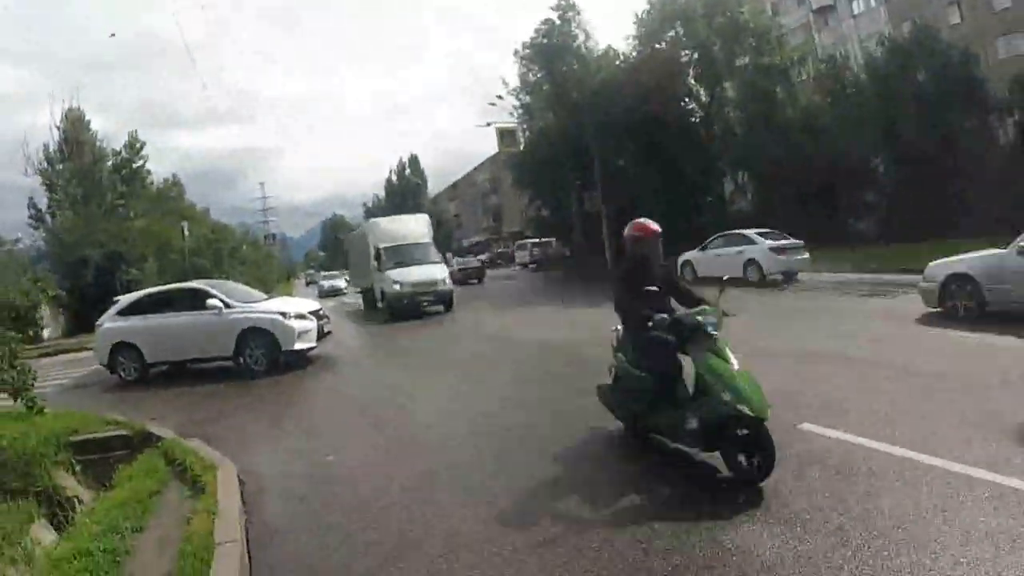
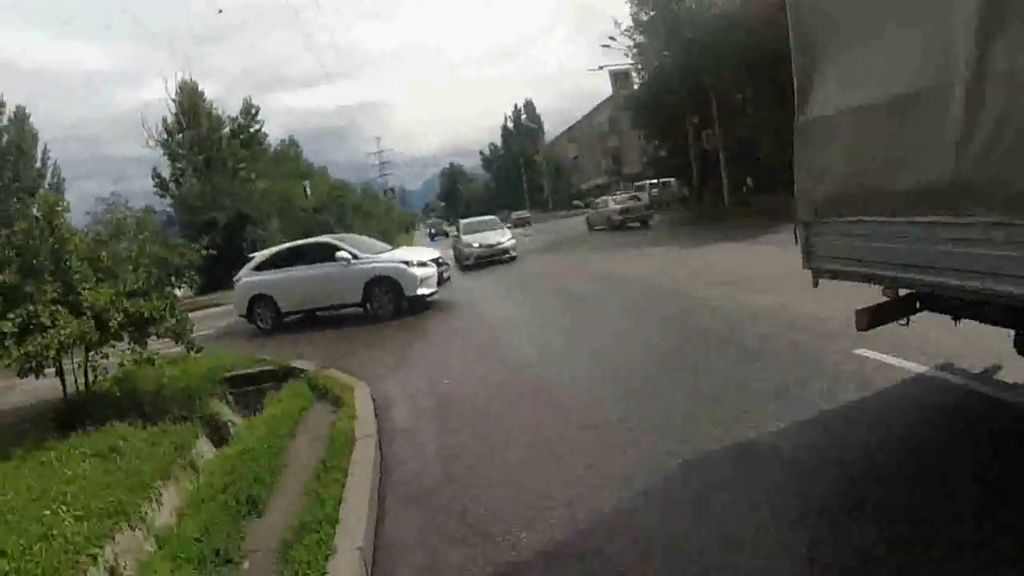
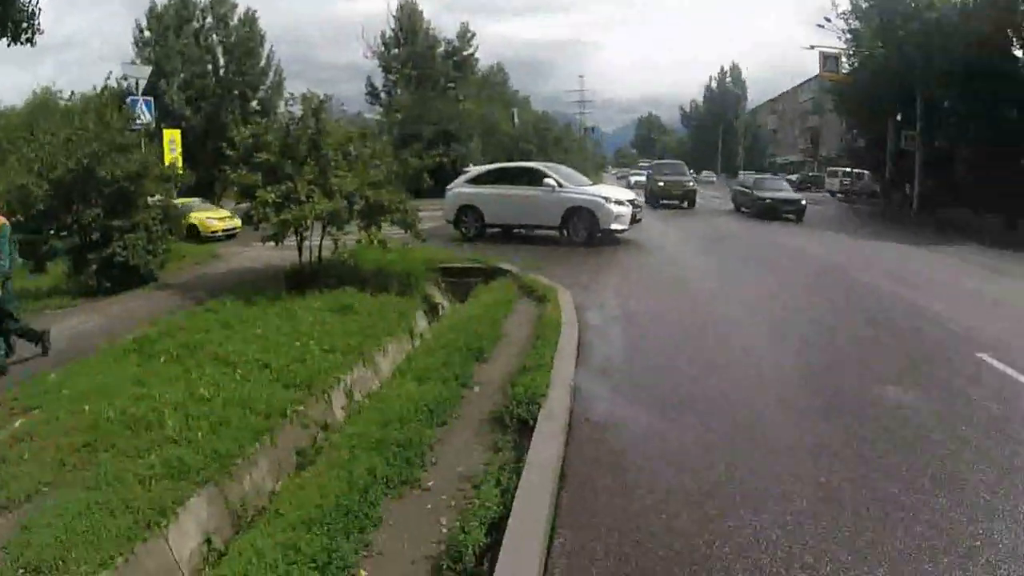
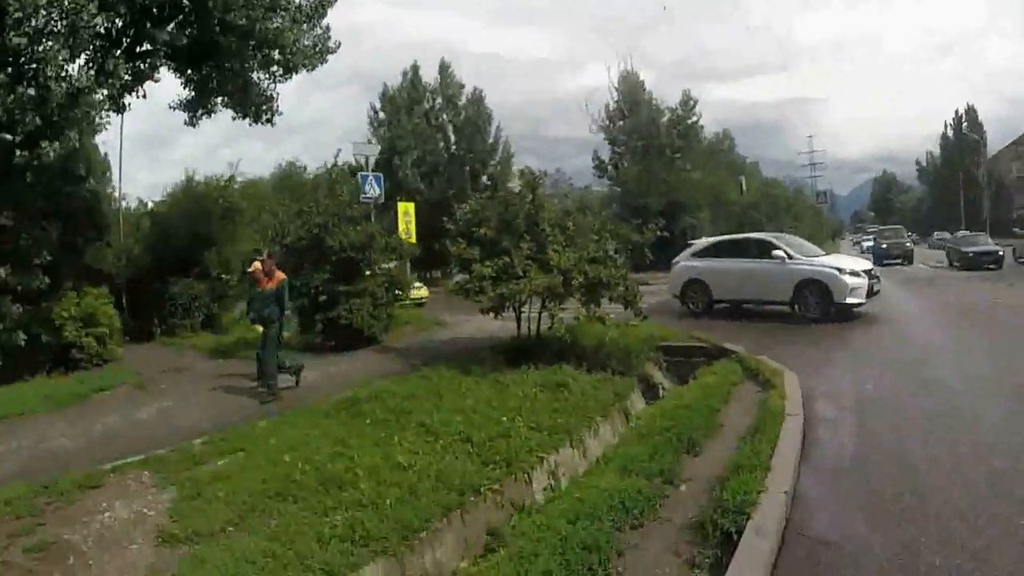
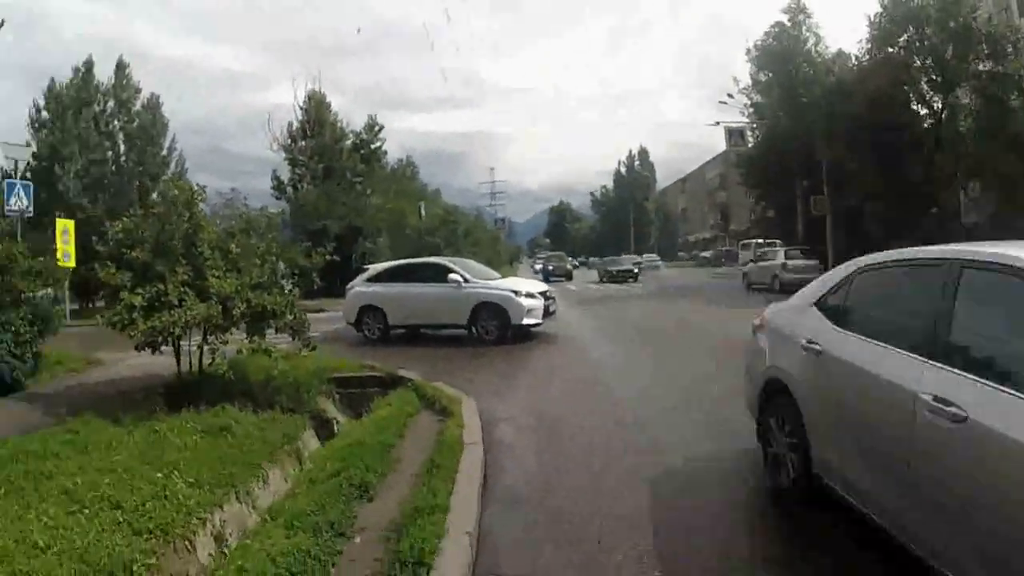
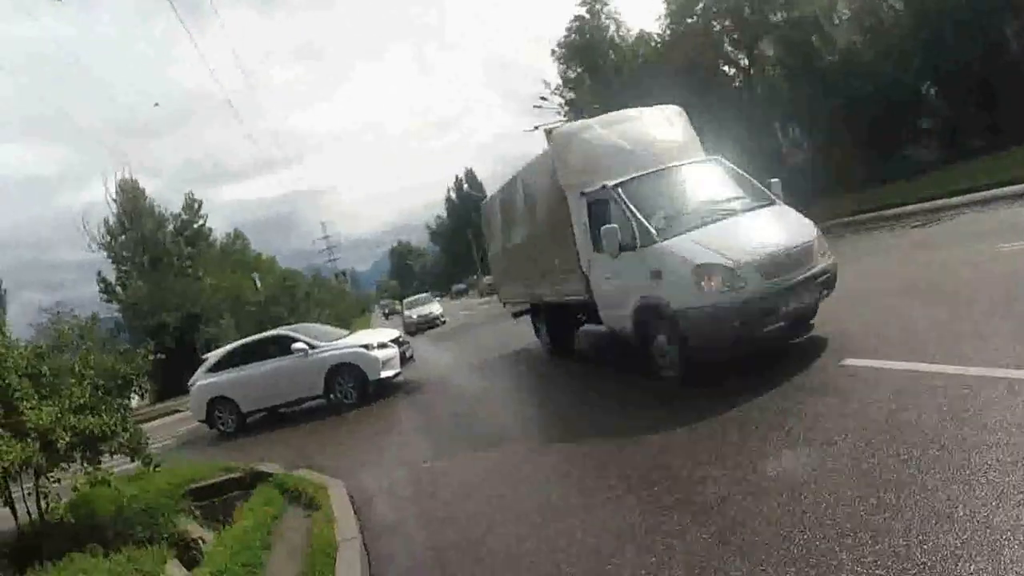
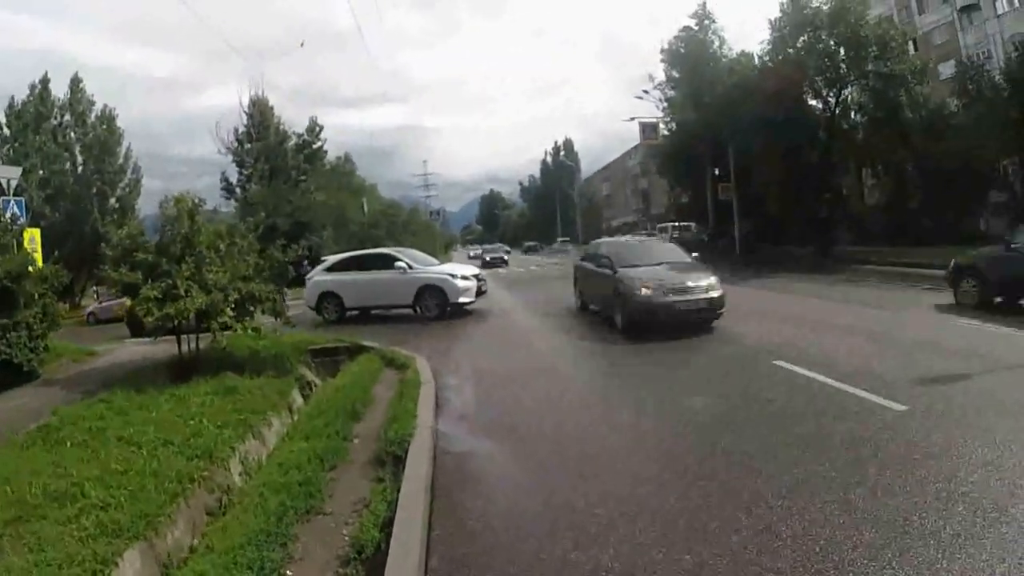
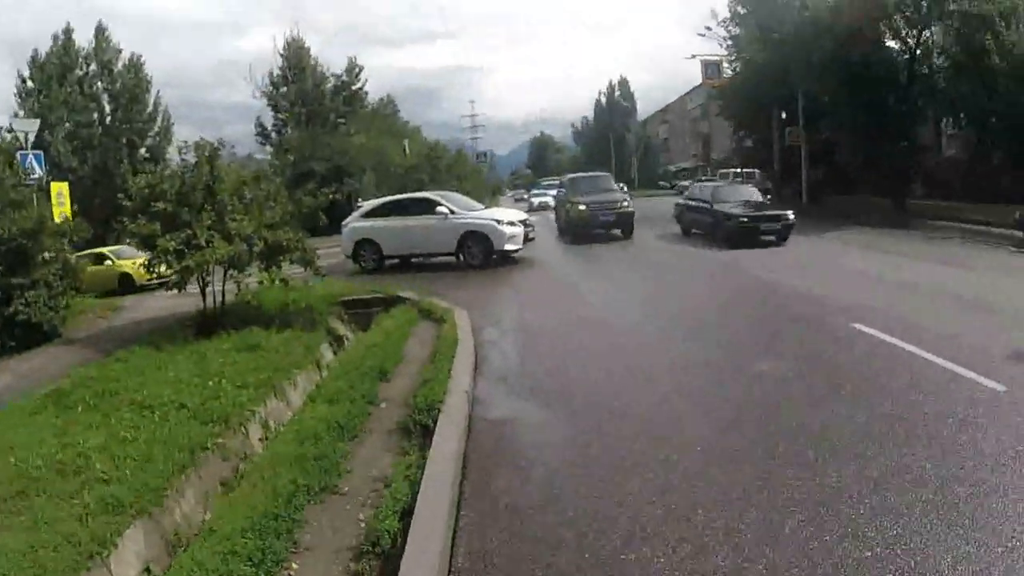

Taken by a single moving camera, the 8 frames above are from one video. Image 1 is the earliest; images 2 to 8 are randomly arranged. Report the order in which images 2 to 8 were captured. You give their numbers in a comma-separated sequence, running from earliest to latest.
6, 2, 5, 4, 3, 8, 7
